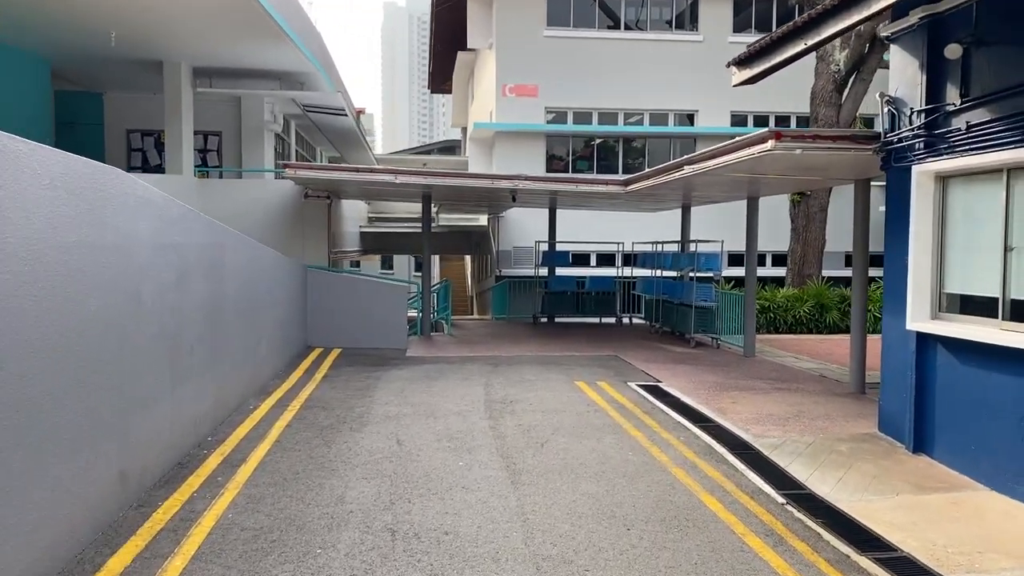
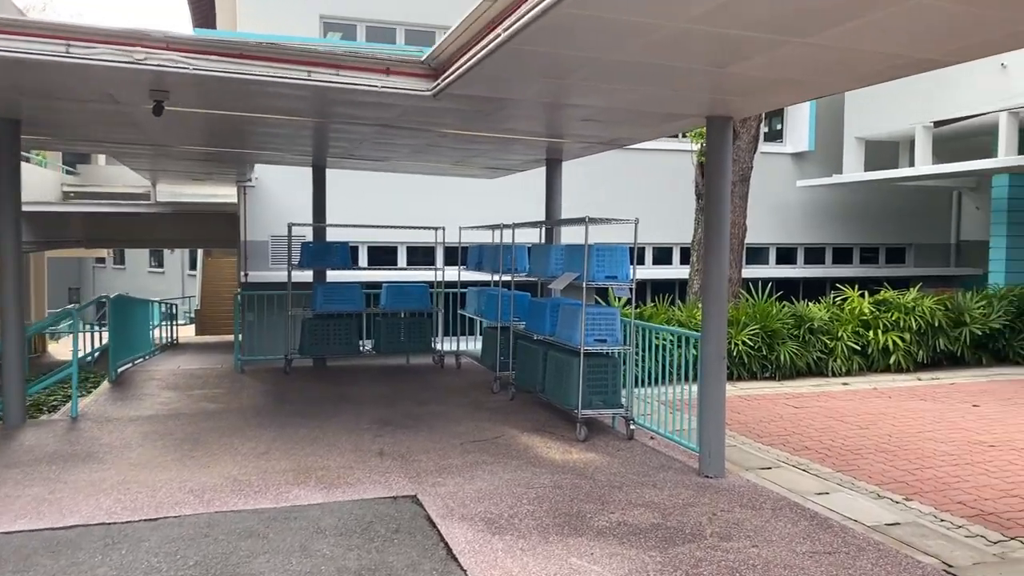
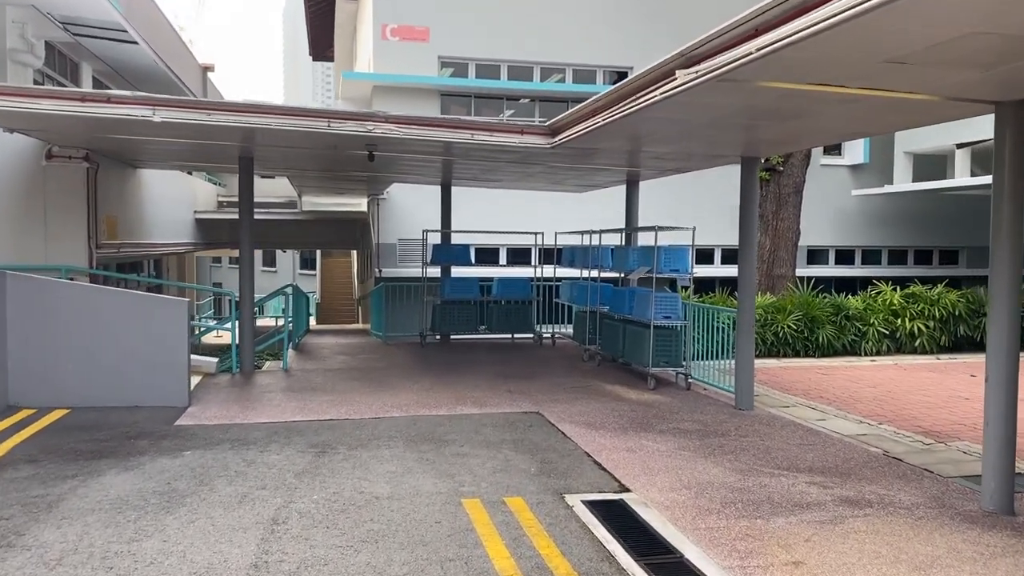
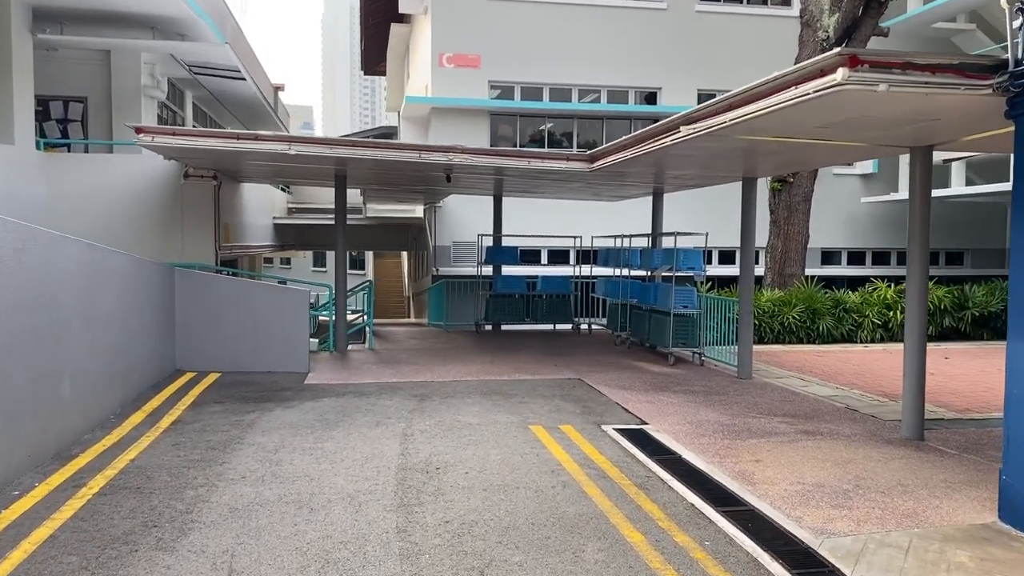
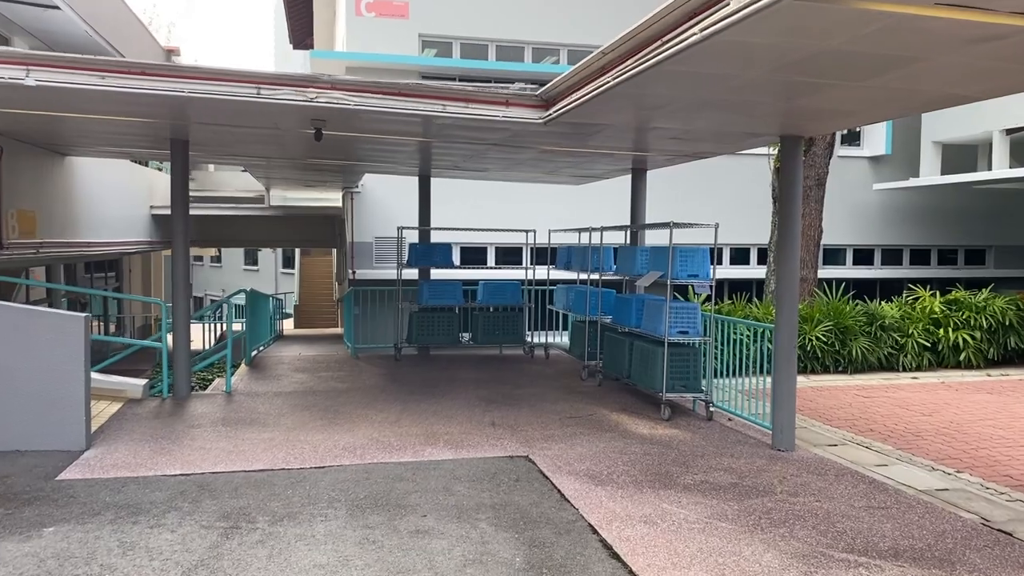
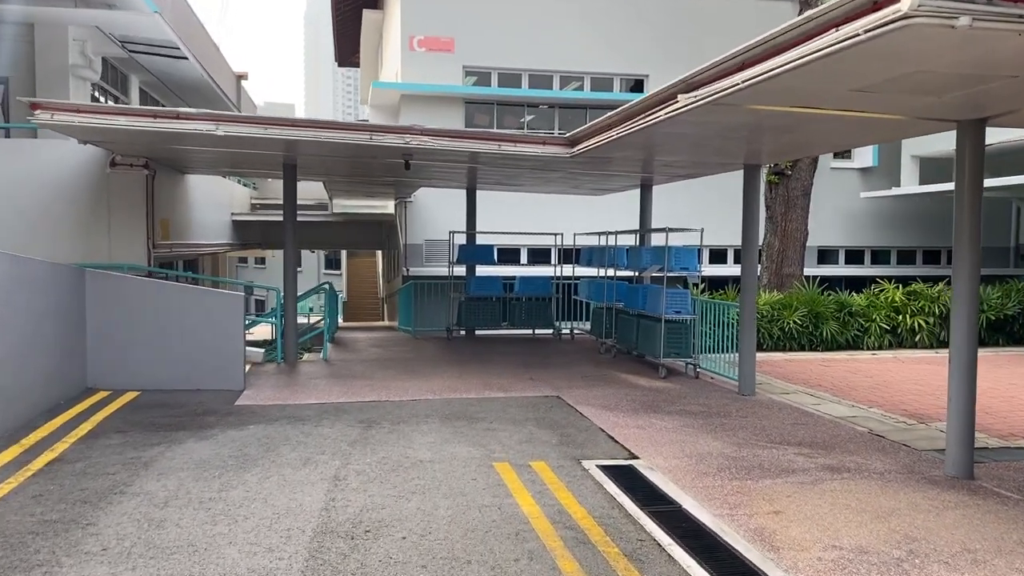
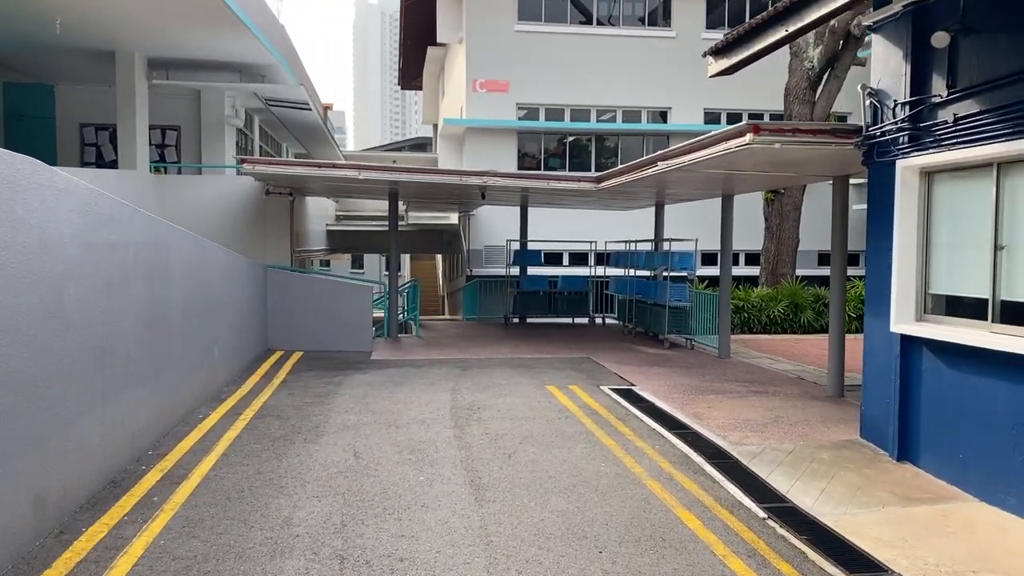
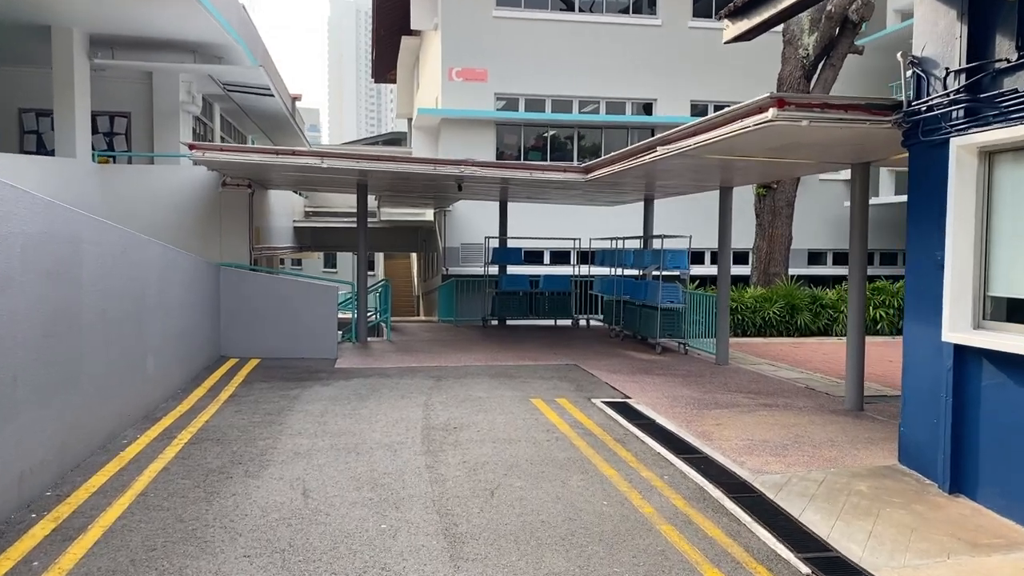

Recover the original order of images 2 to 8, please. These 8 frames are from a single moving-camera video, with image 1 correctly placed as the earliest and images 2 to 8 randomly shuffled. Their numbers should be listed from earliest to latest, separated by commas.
7, 8, 4, 6, 3, 5, 2
